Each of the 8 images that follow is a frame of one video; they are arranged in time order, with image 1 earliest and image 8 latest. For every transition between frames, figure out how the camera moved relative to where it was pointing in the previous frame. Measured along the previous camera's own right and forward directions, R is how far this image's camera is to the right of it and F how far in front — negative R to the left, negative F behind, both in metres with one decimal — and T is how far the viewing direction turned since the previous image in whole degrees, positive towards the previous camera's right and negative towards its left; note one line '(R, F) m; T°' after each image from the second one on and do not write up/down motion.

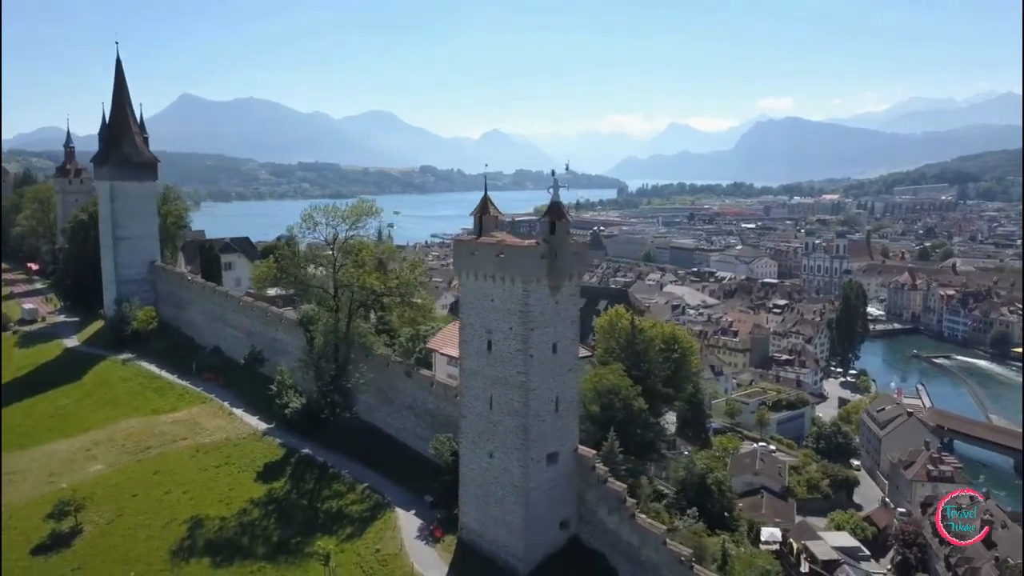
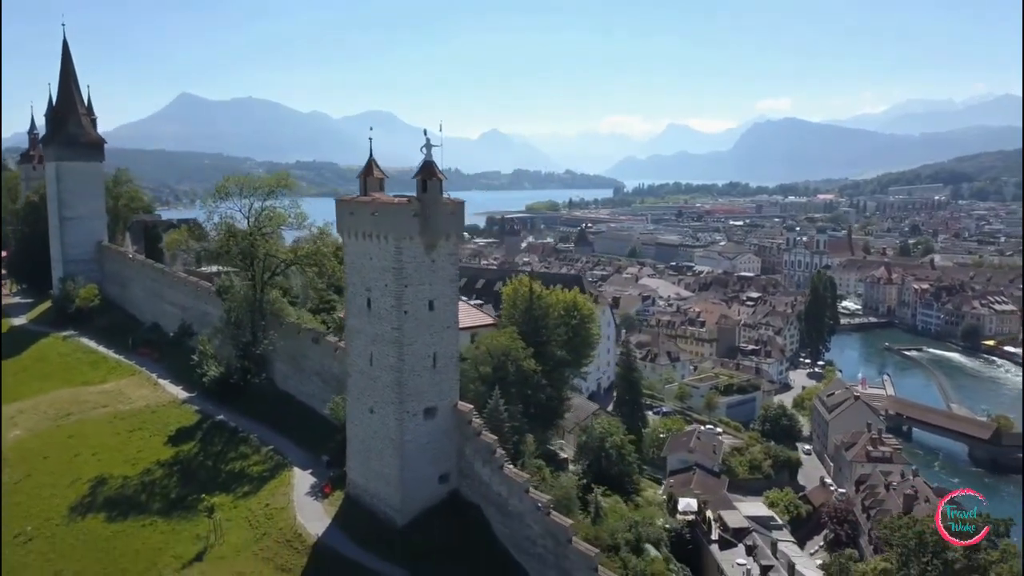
(+1.5, -0.5) m; 0°
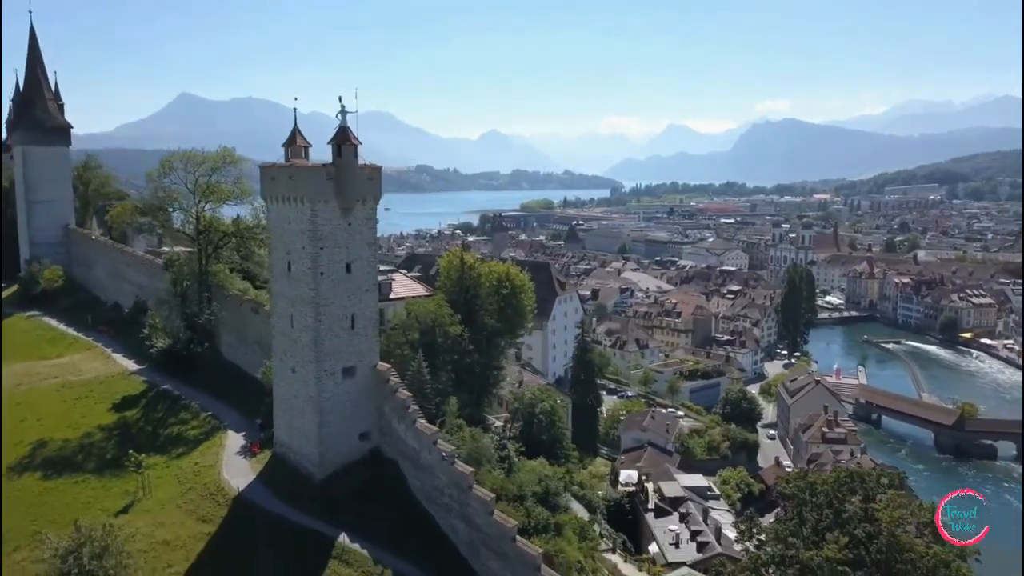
(+1.1, -0.6) m; 0°
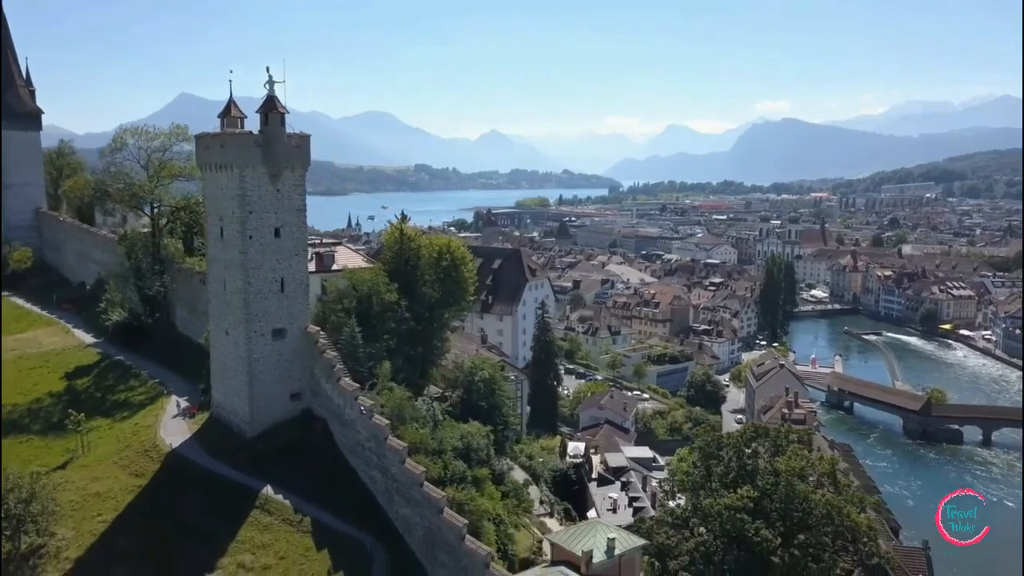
(+1.0, -0.6) m; 0°
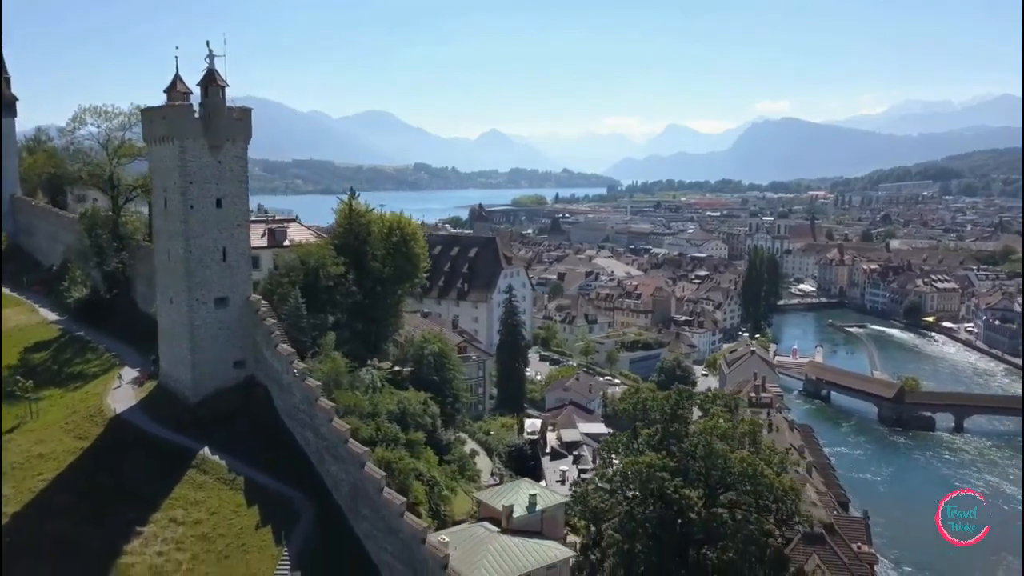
(+0.9, -0.5) m; 0°
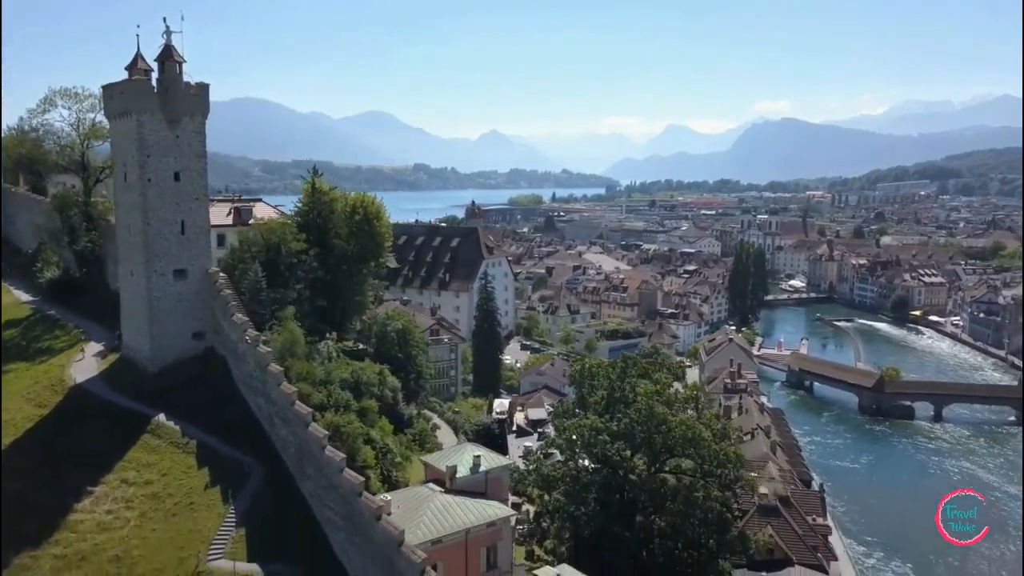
(+0.7, -0.4) m; 0°
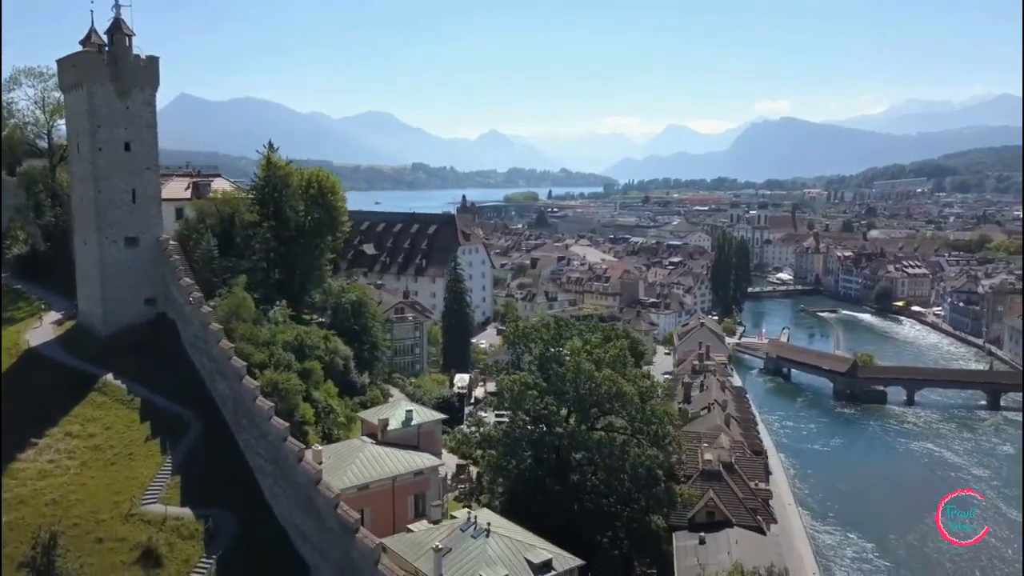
(+0.9, -0.6) m; 0°
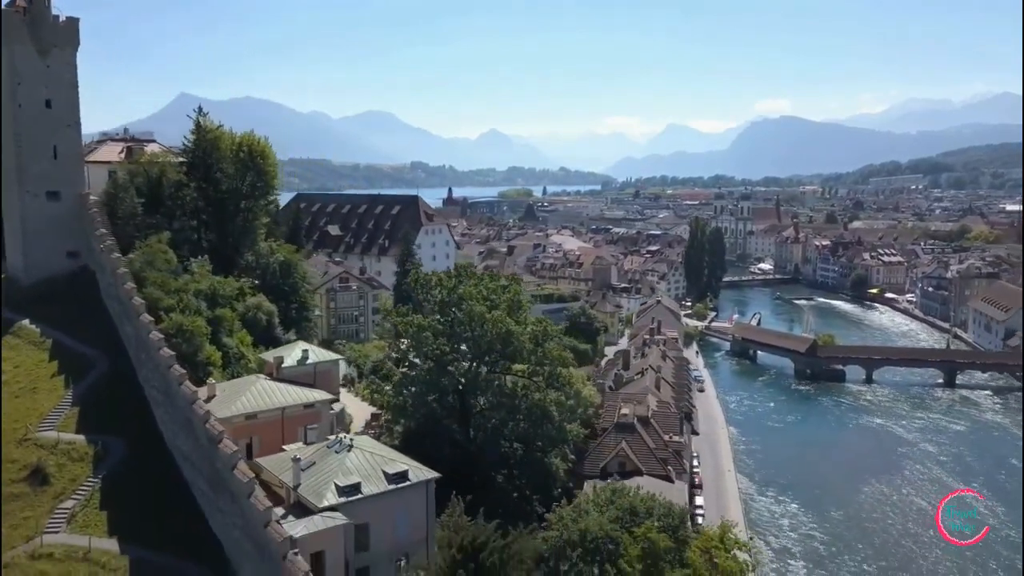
(+1.4, -0.7) m; 0°
